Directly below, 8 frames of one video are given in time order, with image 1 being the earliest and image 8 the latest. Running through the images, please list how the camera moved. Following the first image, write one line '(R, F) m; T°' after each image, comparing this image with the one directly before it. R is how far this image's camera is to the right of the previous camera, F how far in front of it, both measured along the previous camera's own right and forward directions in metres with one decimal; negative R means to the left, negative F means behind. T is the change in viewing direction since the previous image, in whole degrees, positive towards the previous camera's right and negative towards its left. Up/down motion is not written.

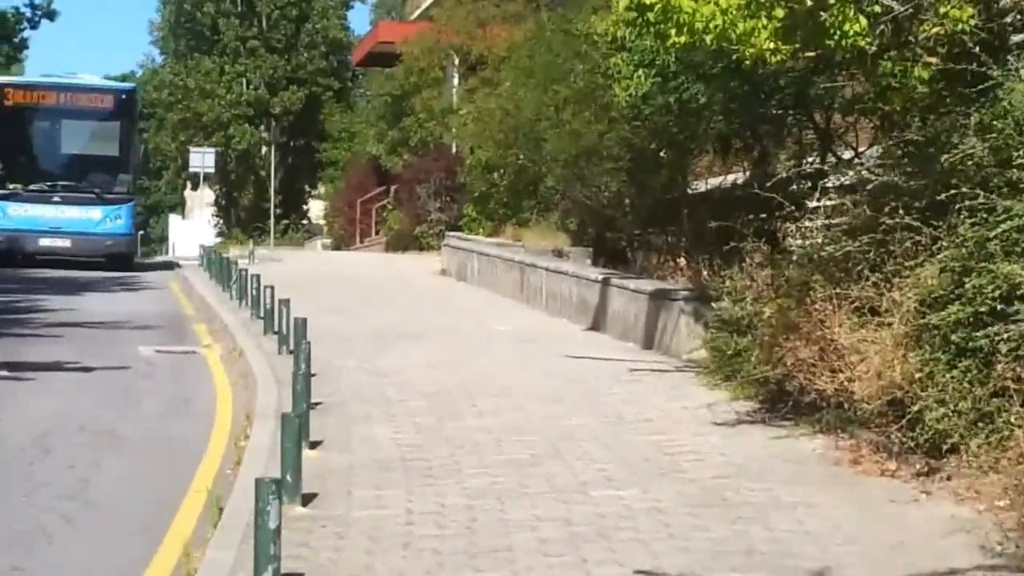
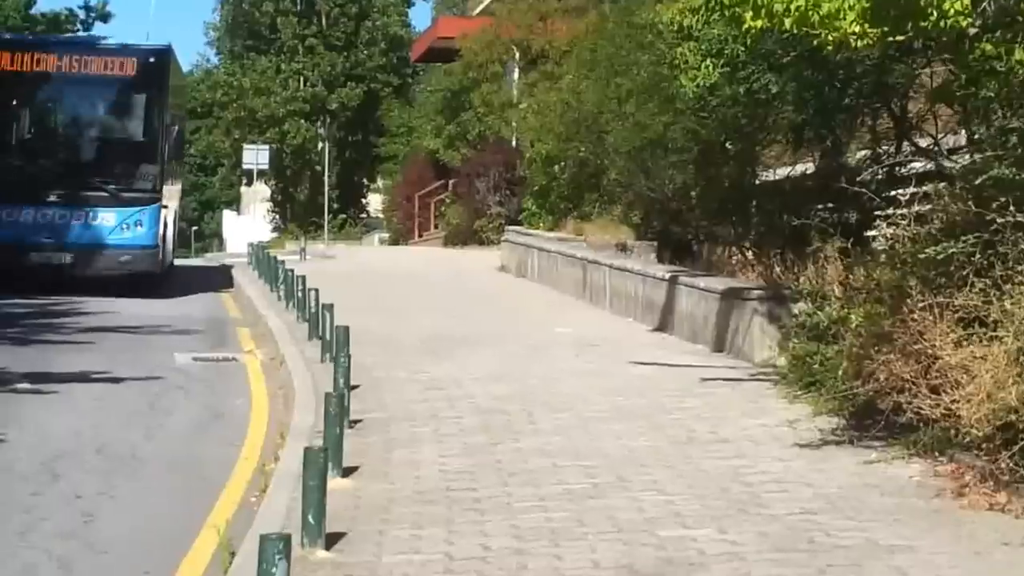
(0.0, +0.9) m; -1°
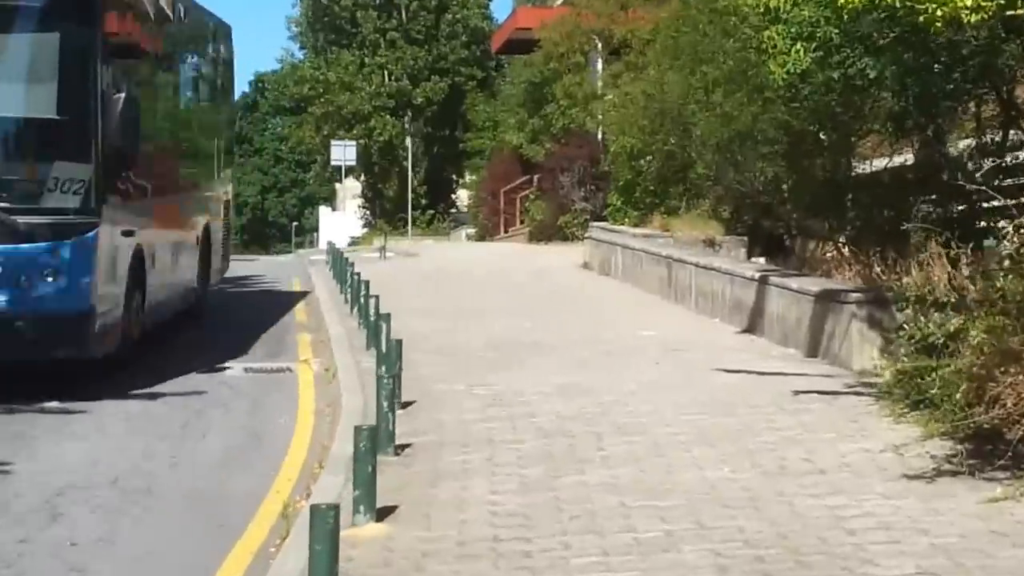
(+0.1, +1.1) m; -2°
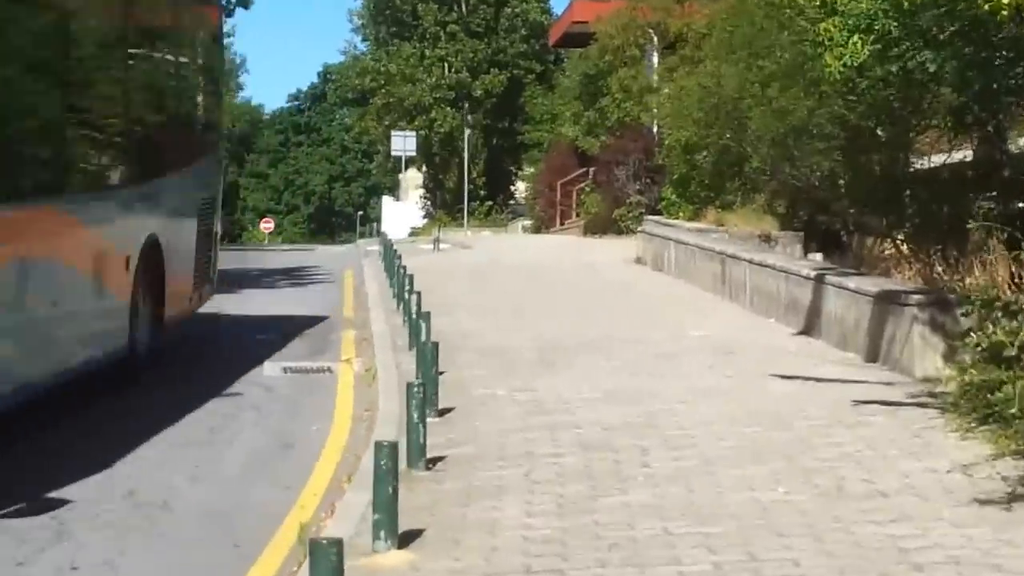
(0.0, +0.5) m; -1°
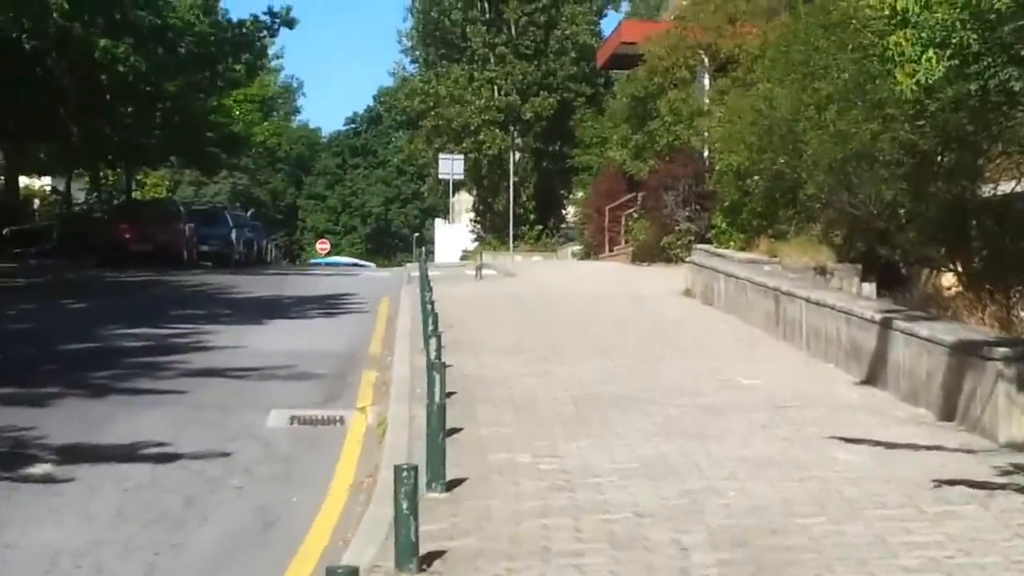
(+0.1, +1.4) m; -1°
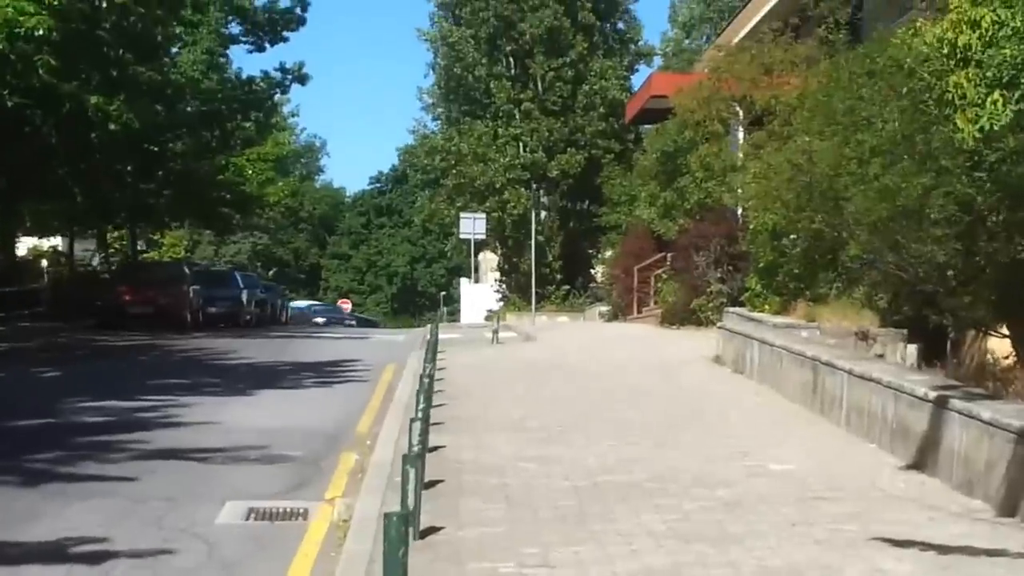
(+0.1, +1.8) m; -1°
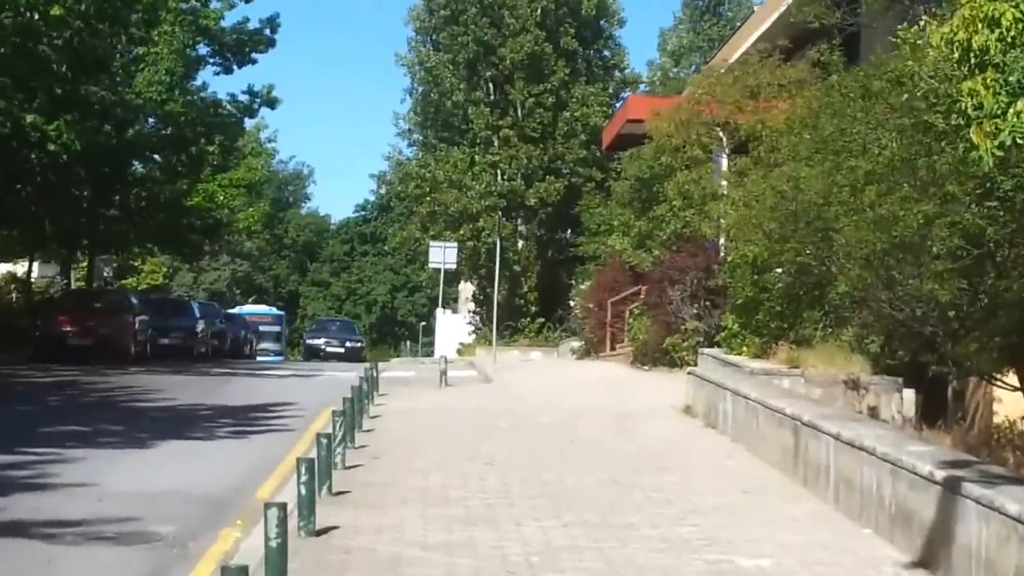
(+0.3, +2.3) m; 0°
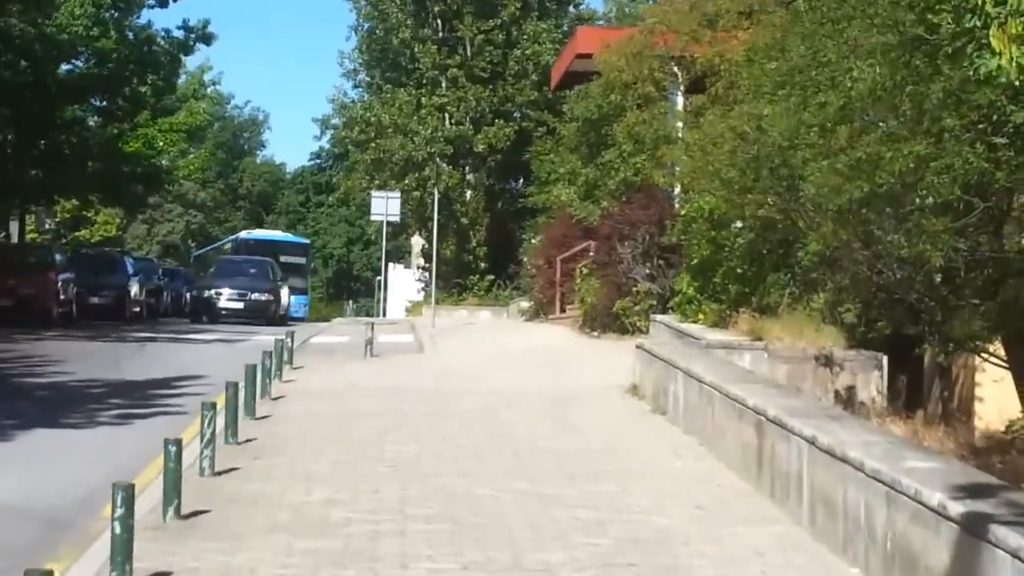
(+0.2, +2.2) m; +1°
